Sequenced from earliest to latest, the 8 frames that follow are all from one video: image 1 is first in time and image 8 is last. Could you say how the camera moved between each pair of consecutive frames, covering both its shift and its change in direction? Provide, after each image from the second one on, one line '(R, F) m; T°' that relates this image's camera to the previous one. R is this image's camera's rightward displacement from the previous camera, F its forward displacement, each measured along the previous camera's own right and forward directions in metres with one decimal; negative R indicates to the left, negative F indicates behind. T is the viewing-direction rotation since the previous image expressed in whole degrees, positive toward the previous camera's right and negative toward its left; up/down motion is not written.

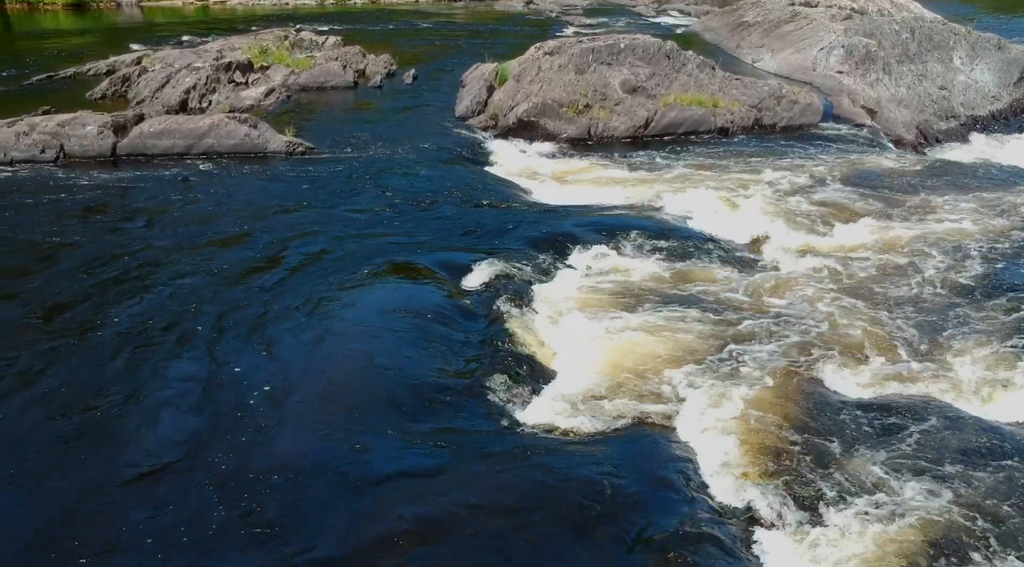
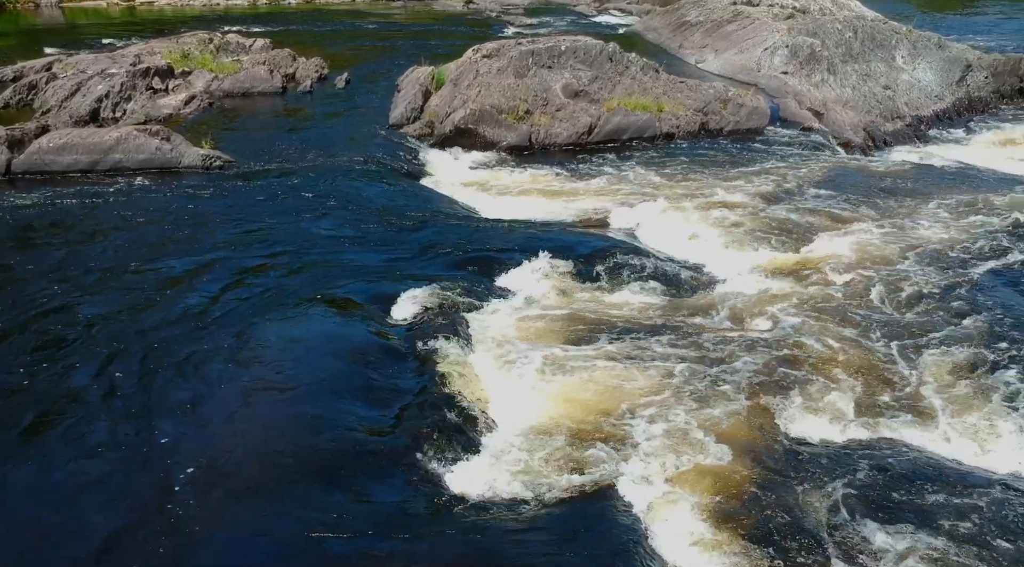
(+0.2, +1.2) m; +3°
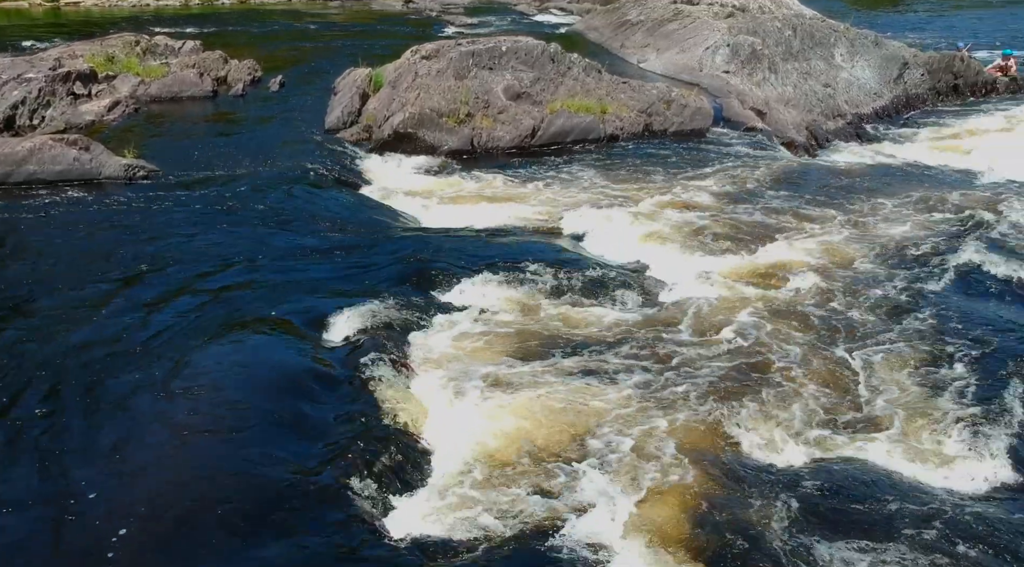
(0.0, +0.7) m; +3°
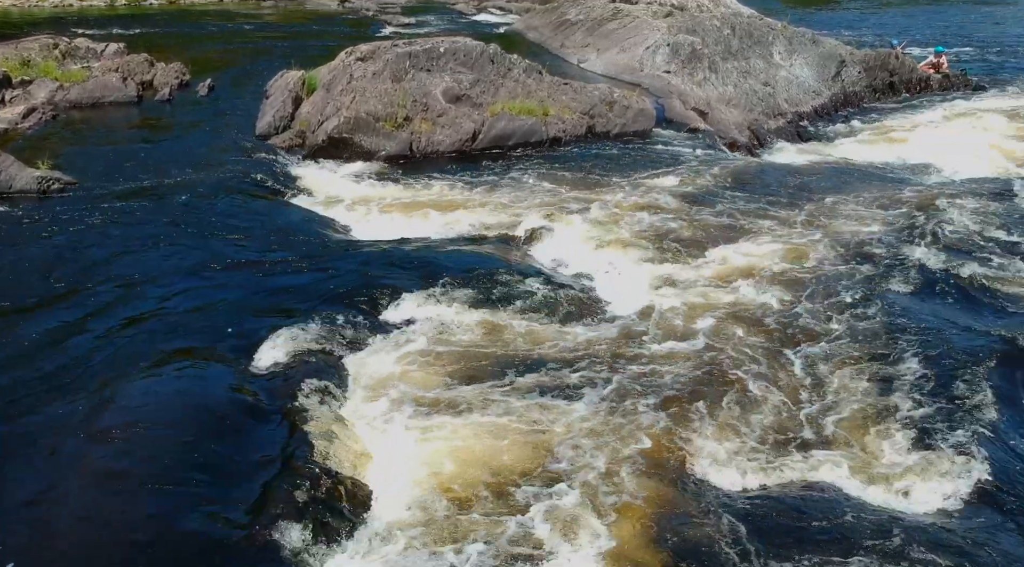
(0.0, +0.7) m; +3°
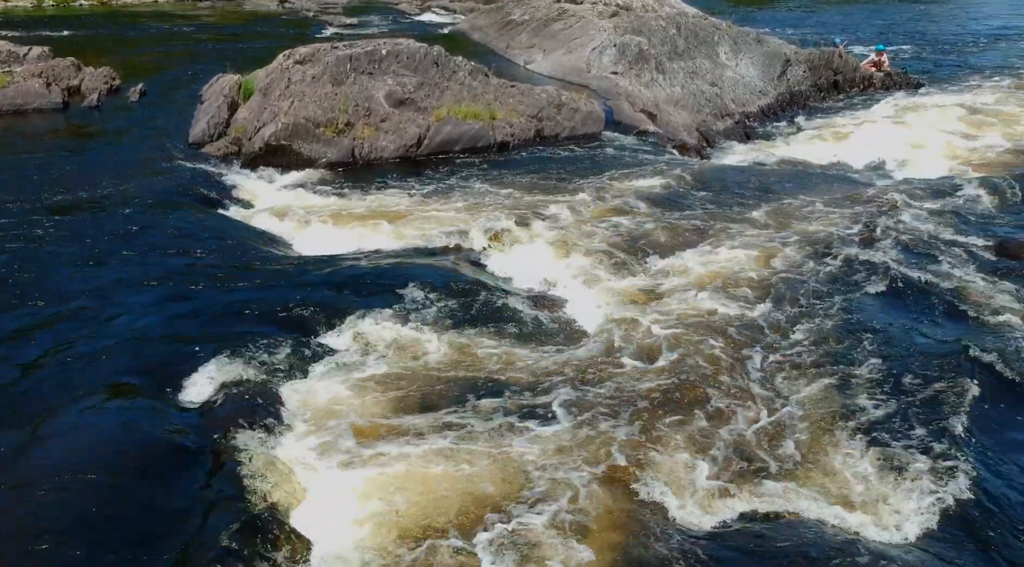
(0.0, +0.7) m; +3°
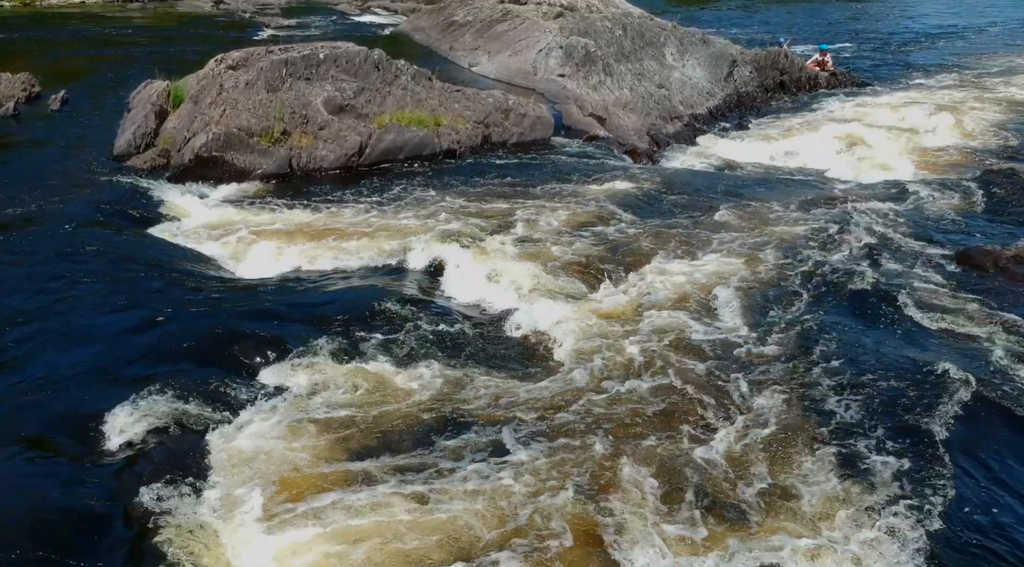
(-0.1, +1.0) m; +3°
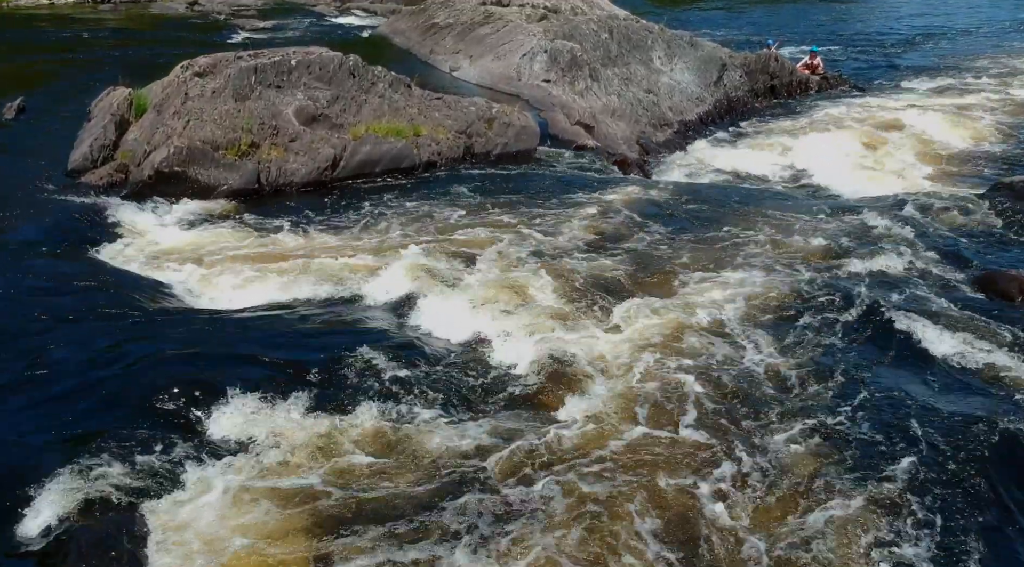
(0.0, +1.4) m; +1°
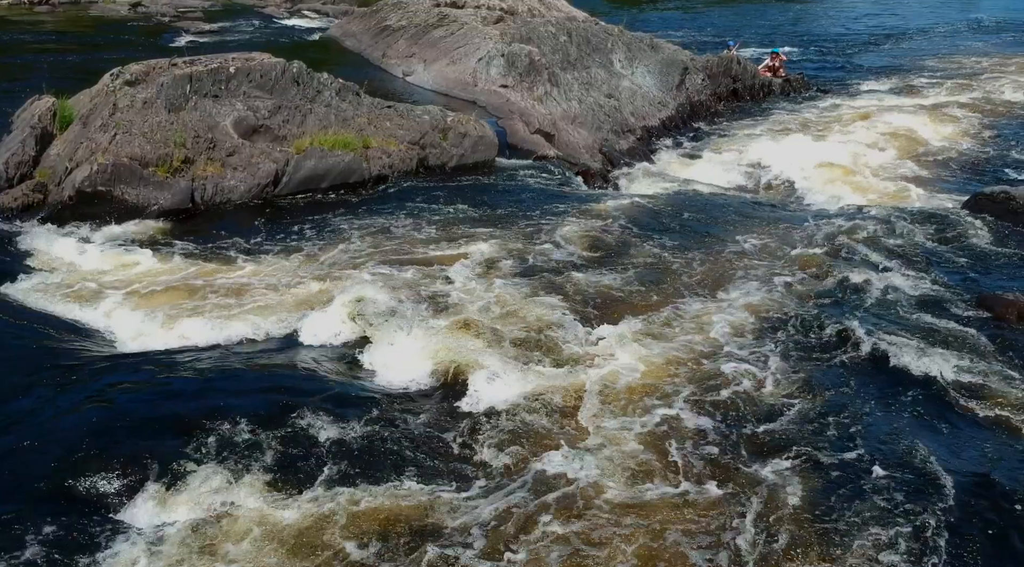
(0.0, +1.5) m; +2°
